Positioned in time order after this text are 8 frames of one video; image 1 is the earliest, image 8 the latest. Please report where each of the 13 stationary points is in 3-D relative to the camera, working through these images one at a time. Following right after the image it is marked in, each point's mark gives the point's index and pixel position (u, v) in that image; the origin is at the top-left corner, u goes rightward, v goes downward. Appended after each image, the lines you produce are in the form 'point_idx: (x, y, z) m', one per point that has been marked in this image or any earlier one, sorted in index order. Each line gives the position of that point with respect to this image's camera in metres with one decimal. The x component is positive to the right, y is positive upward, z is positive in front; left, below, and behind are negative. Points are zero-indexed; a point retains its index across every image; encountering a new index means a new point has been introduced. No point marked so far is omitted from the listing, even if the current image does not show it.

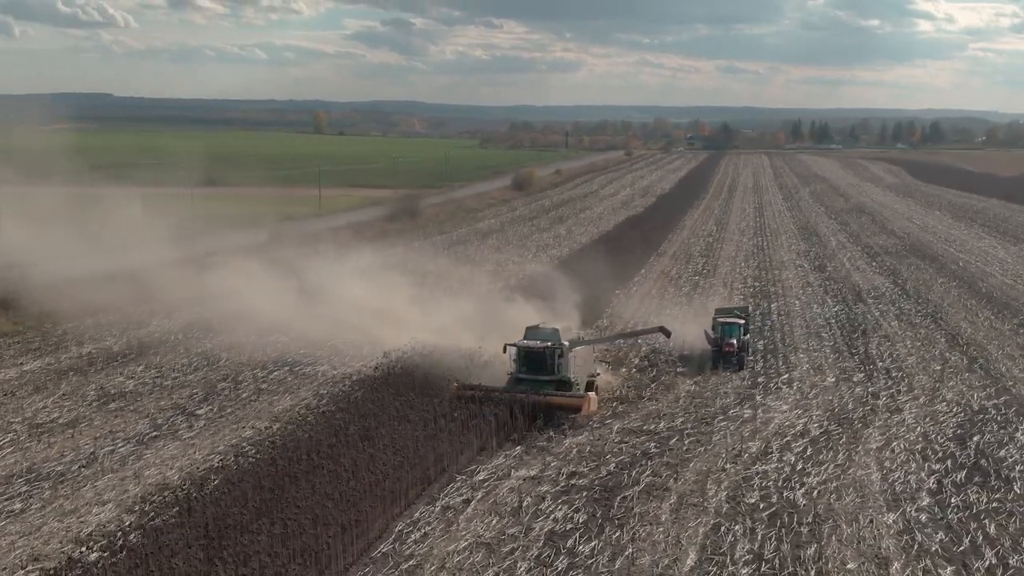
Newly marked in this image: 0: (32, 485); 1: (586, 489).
0: (-3.5, -1.4, +11.2) m
1: (+0.5, -1.4, +11.2) m
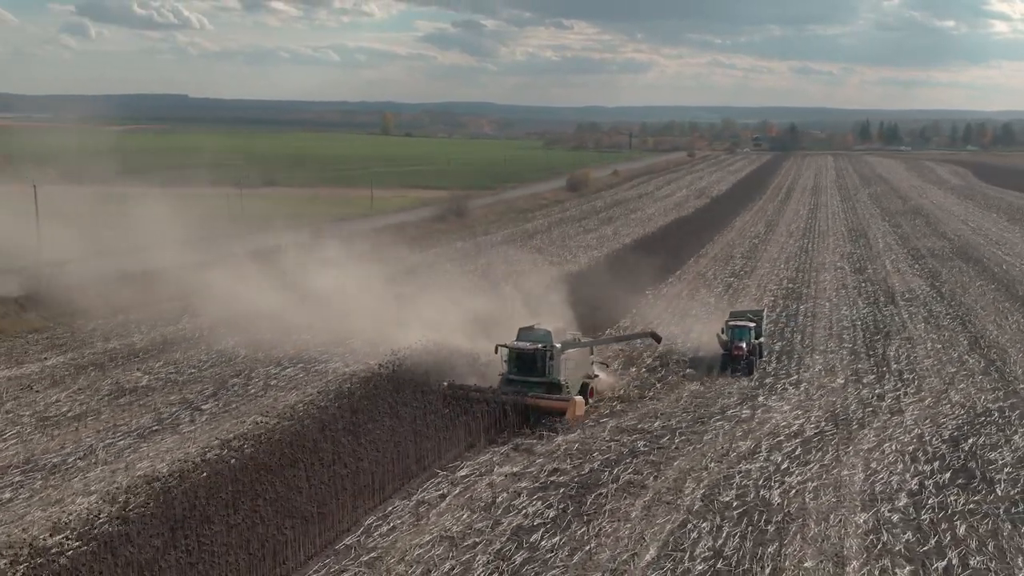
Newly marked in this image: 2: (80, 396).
0: (-3.6, -1.4, +11.6) m
1: (+0.4, -1.4, +11.4) m
2: (-4.2, -1.1, +15.3) m
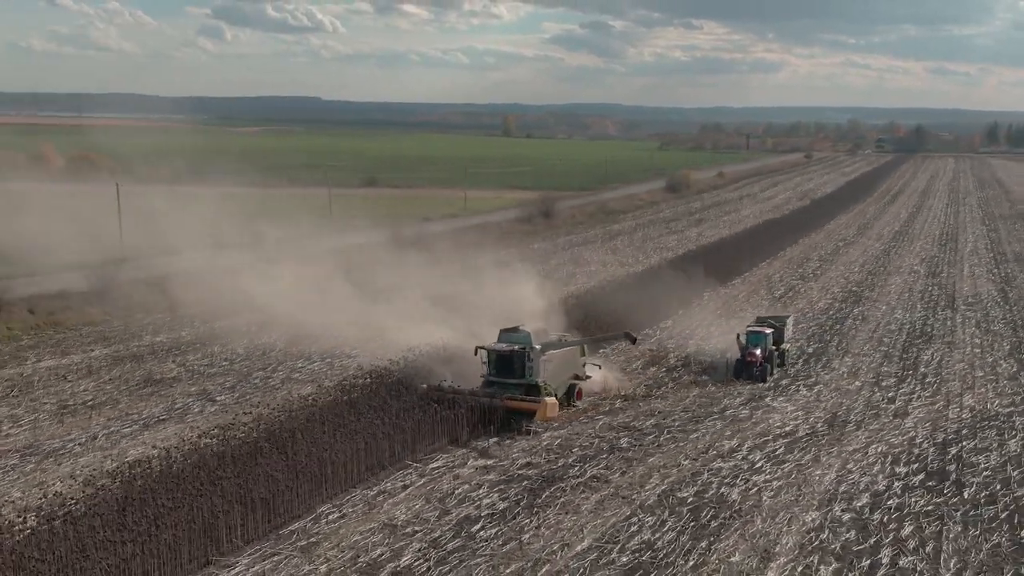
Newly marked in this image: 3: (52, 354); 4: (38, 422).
0: (-3.8, -1.3, +12.2) m
1: (+0.1, -1.4, +11.7) m
2: (-4.1, -1.0, +16.0) m
3: (-5.4, -0.8, +18.1) m
4: (-4.2, -1.2, +13.8) m
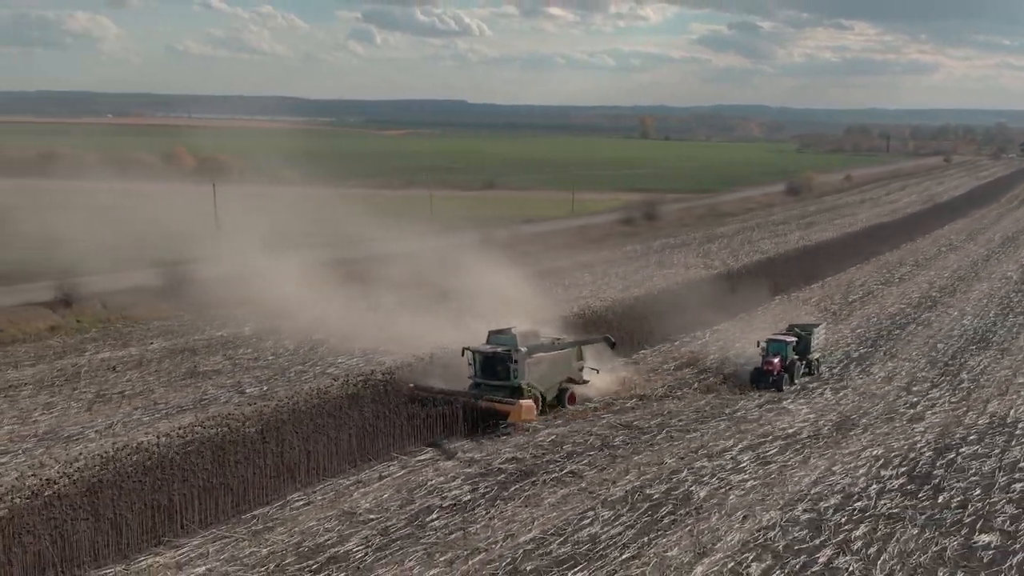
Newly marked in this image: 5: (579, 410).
0: (-4.0, -1.3, +12.9) m
1: (-0.1, -1.4, +12.0) m
2: (-3.9, -1.0, +16.7) m
3: (-4.9, -0.7, +18.9) m
4: (-4.2, -1.1, +14.6) m
5: (+0.6, -1.2, +14.3) m
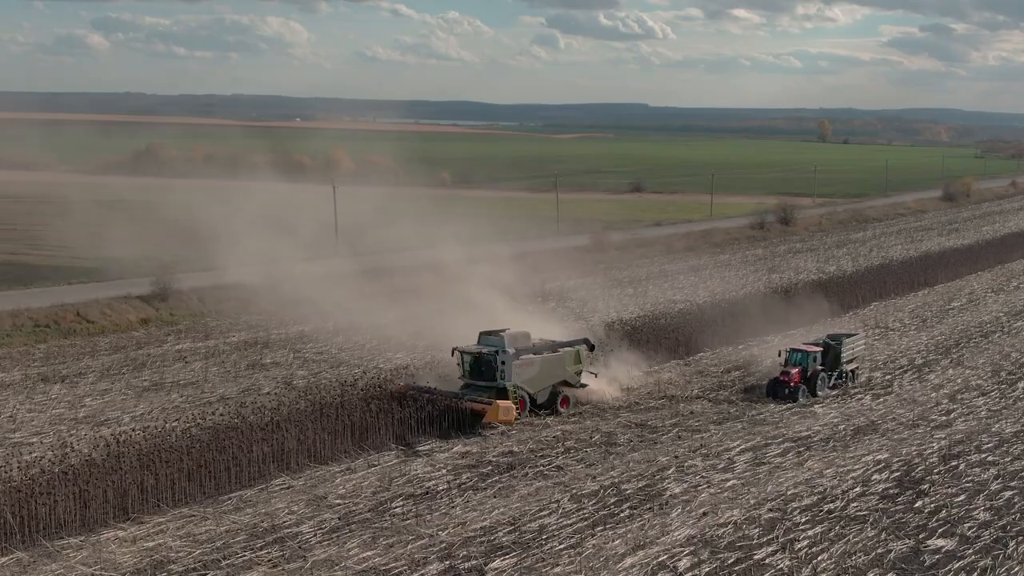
0: (-3.9, -1.2, +13.8) m
1: (-0.2, -1.4, +12.4) m
2: (-3.4, -0.9, +17.5) m
3: (-4.1, -0.6, +19.9) m
4: (-3.9, -1.1, +15.5) m
5: (+0.8, -1.2, +14.6) m
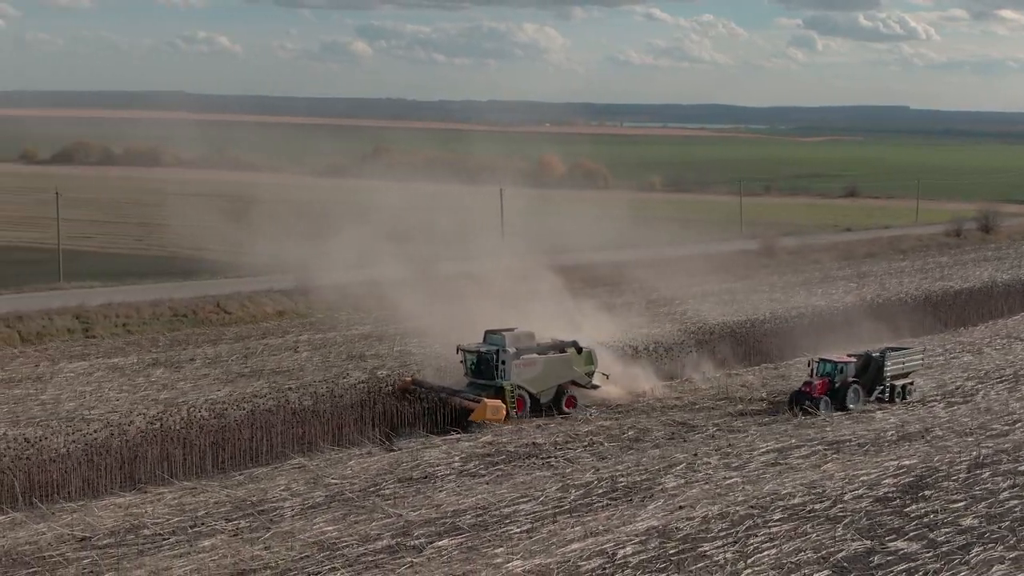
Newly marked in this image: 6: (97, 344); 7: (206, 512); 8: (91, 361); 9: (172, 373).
0: (-3.5, -1.1, +15.0) m
1: (0.0, -1.4, +13.0) m
2: (-2.4, -0.8, +18.6) m
3: (-2.7, -0.6, +21.0) m
4: (-3.2, -1.0, +16.6) m
5: (+1.2, -1.2, +15.0) m
6: (-5.0, -0.7, +18.9) m
7: (-2.1, -1.5, +10.8) m
8: (-4.8, -0.8, +17.9) m
9: (-3.7, -0.9, +17.2) m
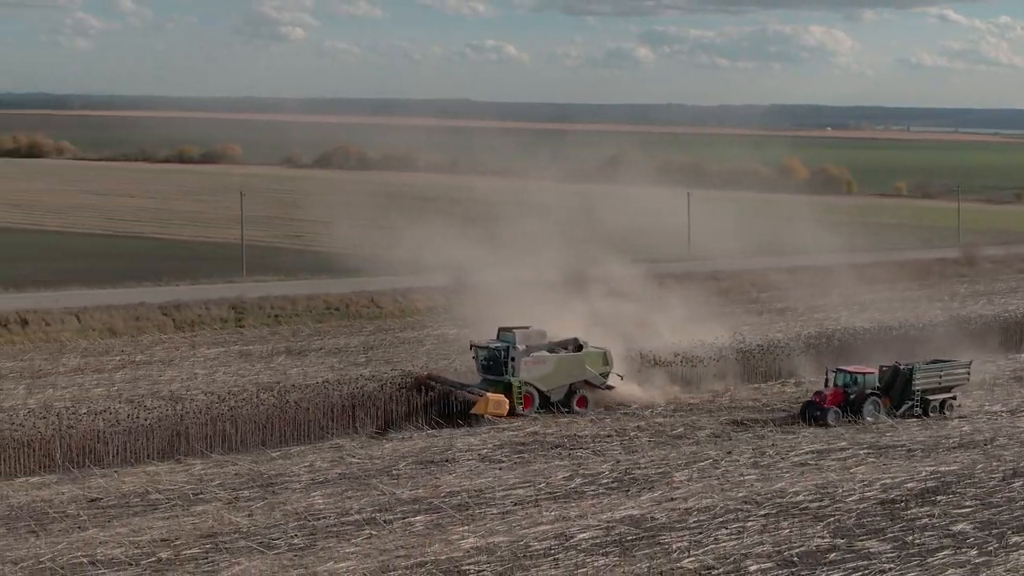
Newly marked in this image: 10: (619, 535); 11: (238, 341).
0: (-2.8, -1.0, +16.2) m
1: (+0.2, -1.4, +13.6) m
2: (-1.0, -0.8, +19.5) m
3: (-0.8, -0.5, +22.0) m
4: (-2.2, -0.9, +17.8) m
5: (+1.9, -1.2, +15.3) m
6: (-3.5, -0.6, +20.3) m
7: (-2.2, -1.5, +11.8) m
8: (-3.5, -0.7, +19.3) m
9: (-2.6, -0.9, +18.4) m
10: (+0.8, -1.7, +10.8) m
11: (-3.5, -0.7, +19.8) m
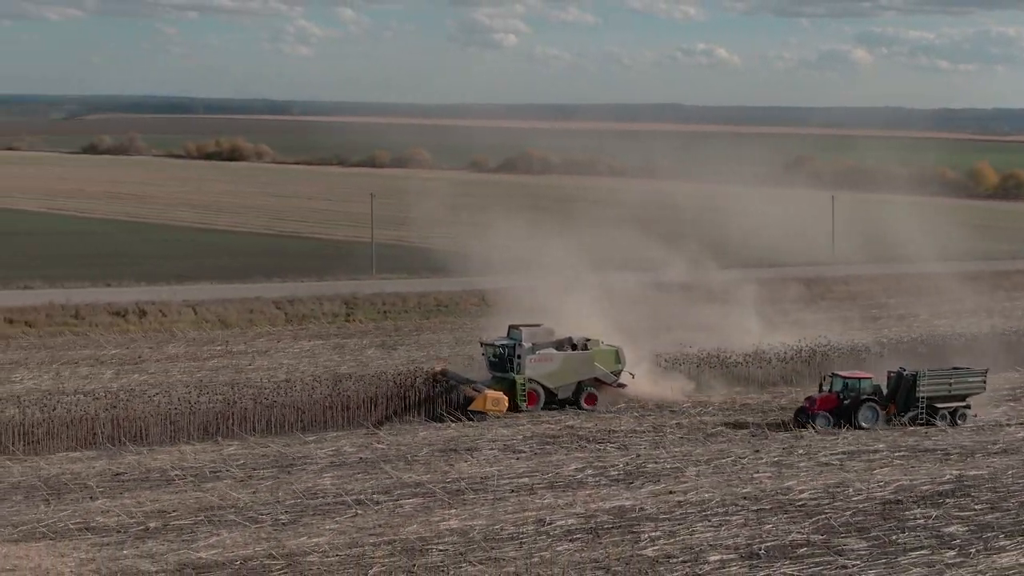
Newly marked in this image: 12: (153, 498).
0: (-2.1, -1.0, +17.0) m
1: (+0.5, -1.3, +14.0) m
2: (+0.2, -0.8, +20.0) m
3: (+0.7, -0.5, +22.4) m
4: (-1.3, -0.9, +18.5) m
5: (+2.4, -1.2, +15.5) m
6: (-2.2, -0.5, +21.2) m
7: (-2.2, -1.4, +12.6) m
8: (-2.4, -0.7, +20.1) m
9: (-1.6, -0.8, +19.1) m
10: (+0.7, -1.7, +11.2) m
11: (-2.3, -0.6, +20.6) m
12: (-2.6, -1.5, +11.3) m
